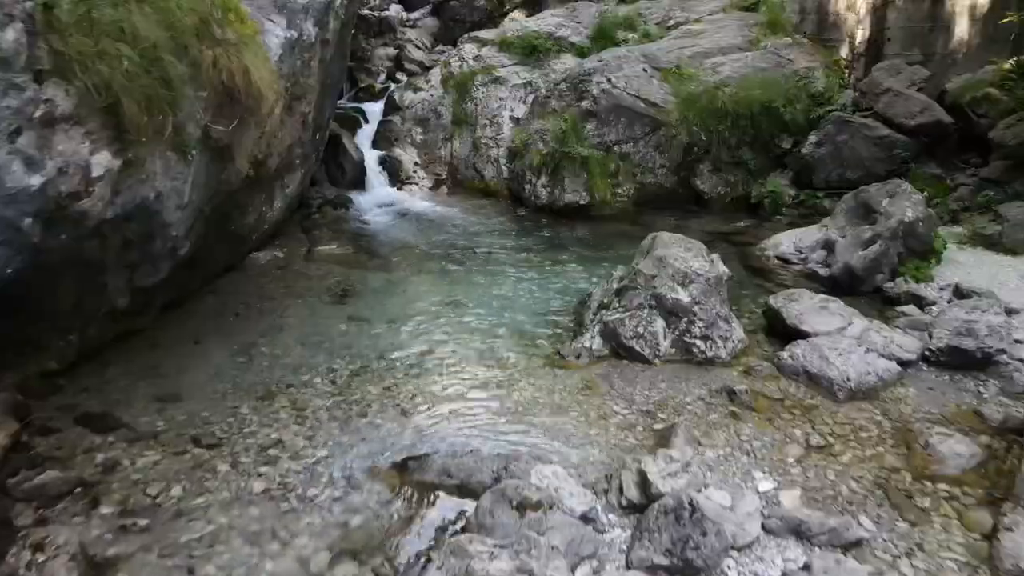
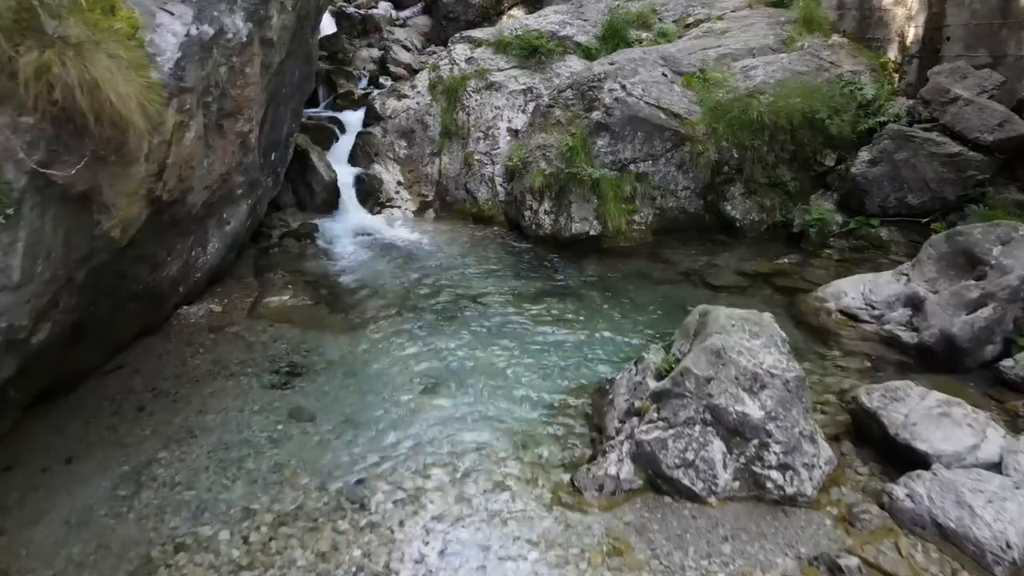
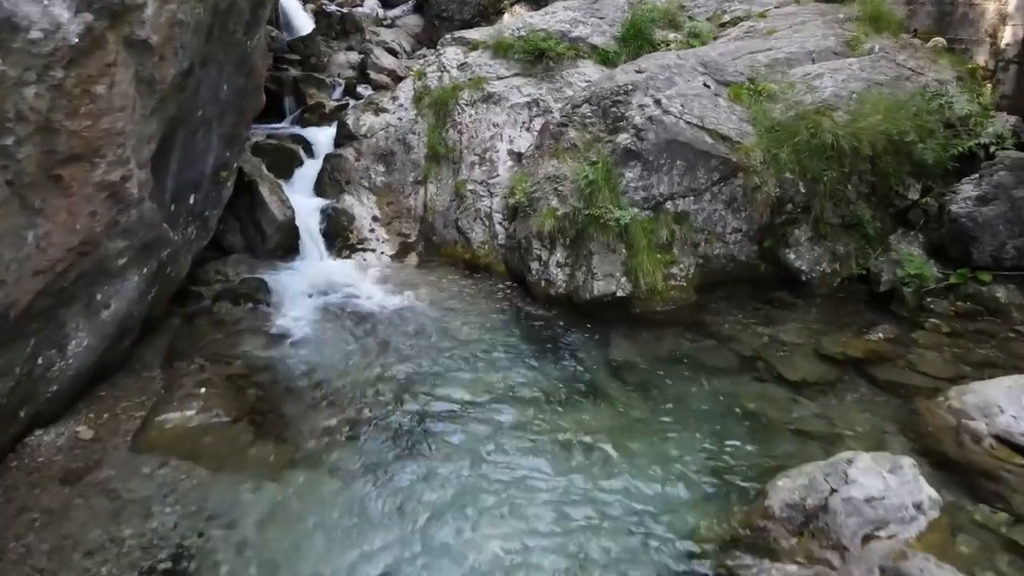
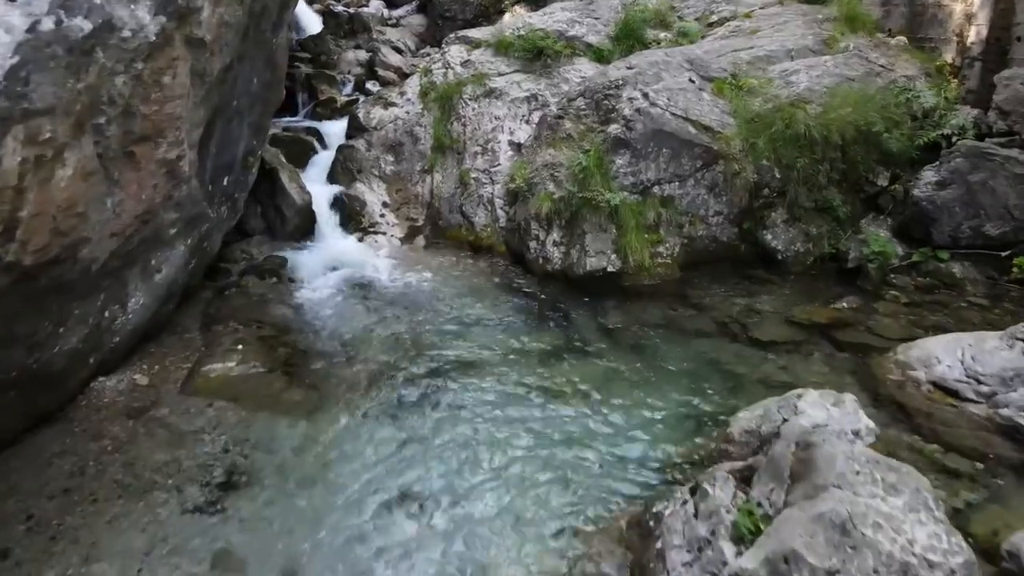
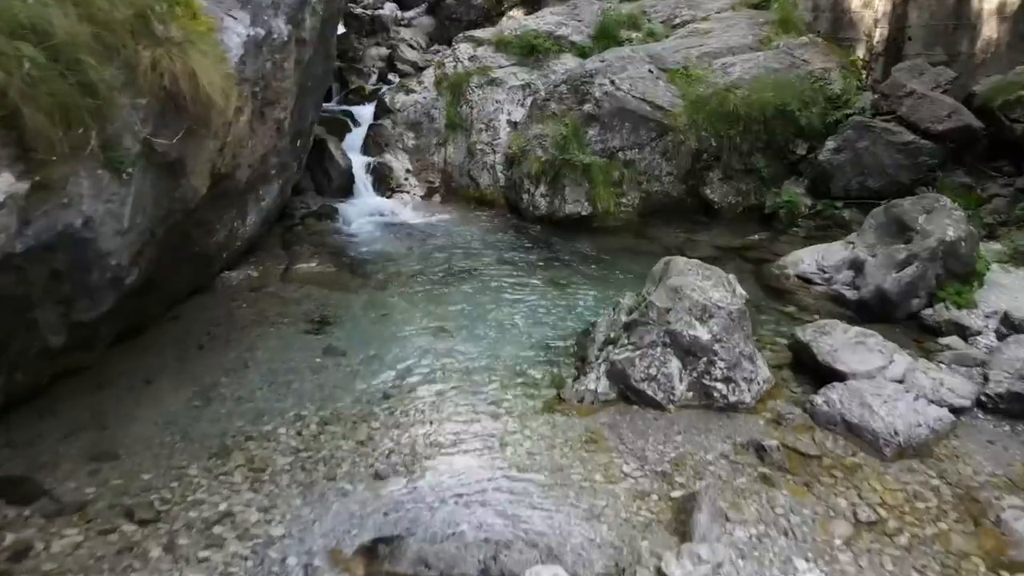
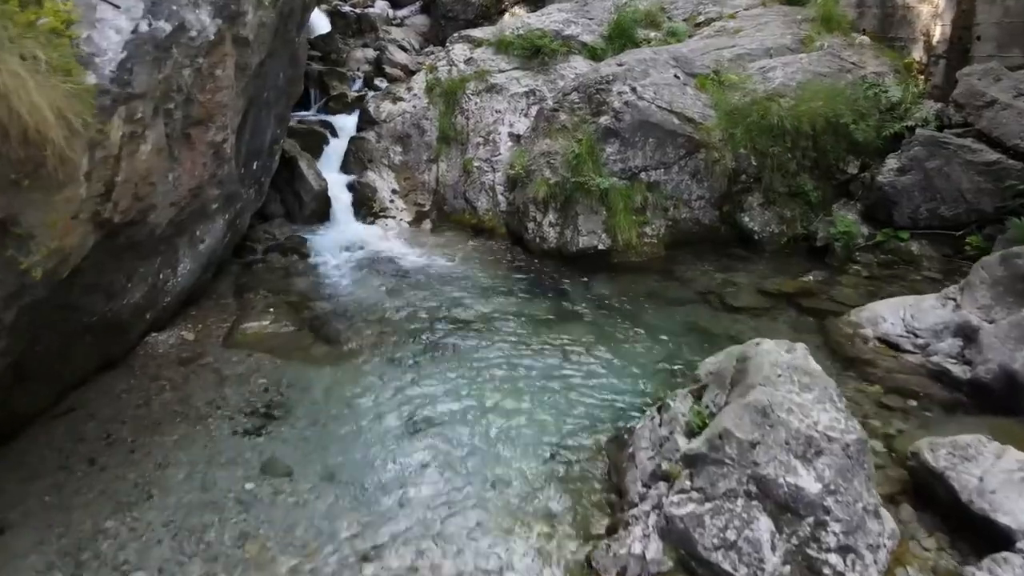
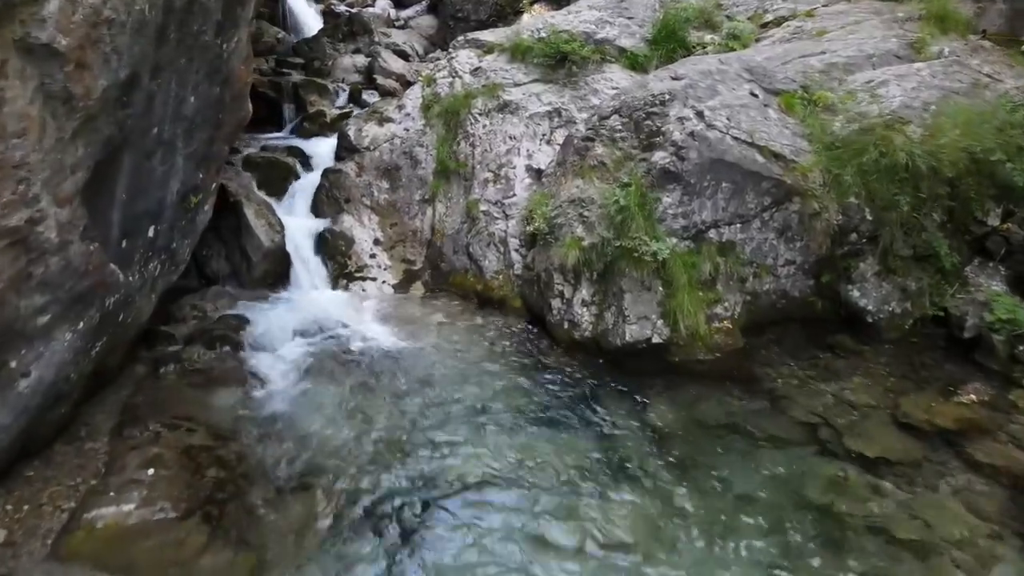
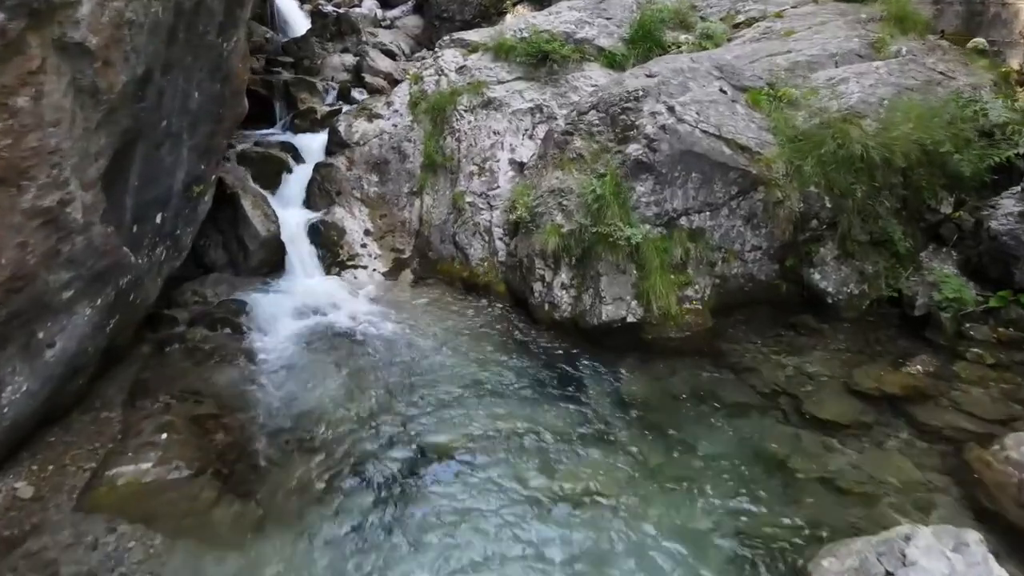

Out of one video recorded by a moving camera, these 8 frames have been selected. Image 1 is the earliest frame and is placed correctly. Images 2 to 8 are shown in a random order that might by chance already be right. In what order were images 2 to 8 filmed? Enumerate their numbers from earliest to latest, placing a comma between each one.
5, 2, 6, 4, 3, 8, 7
